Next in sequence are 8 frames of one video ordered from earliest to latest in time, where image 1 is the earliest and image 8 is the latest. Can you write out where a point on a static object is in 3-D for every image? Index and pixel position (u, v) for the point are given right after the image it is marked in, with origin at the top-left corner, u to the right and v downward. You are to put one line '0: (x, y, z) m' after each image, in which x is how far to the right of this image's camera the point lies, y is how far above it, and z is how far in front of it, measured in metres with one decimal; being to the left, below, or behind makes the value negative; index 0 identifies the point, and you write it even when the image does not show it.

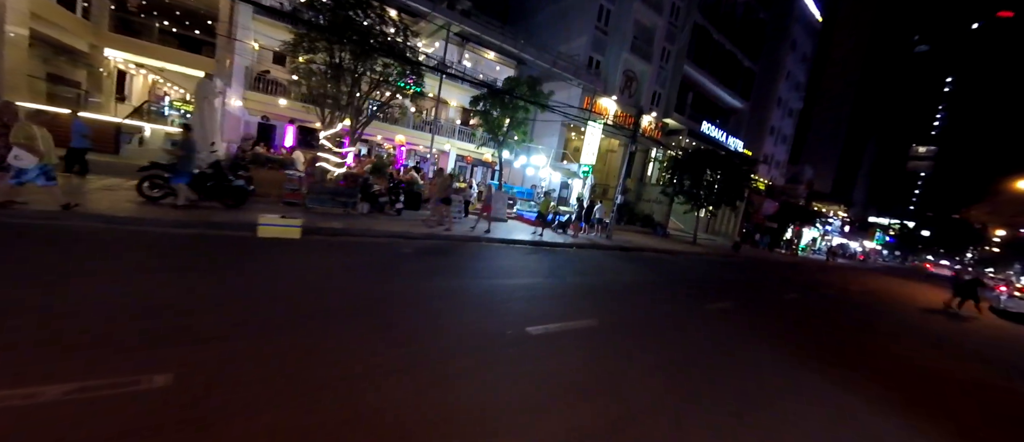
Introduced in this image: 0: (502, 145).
0: (-0.7, +3.4, +17.0) m
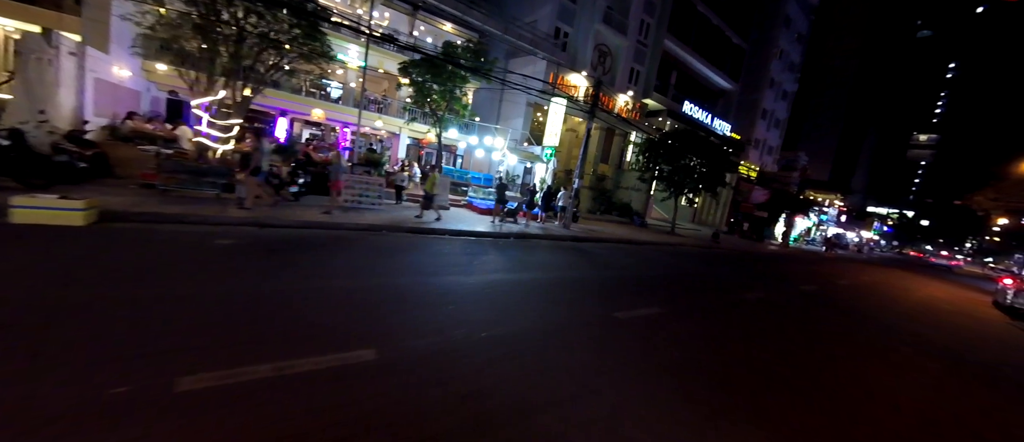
0: (-2.9, +3.9, +15.0) m
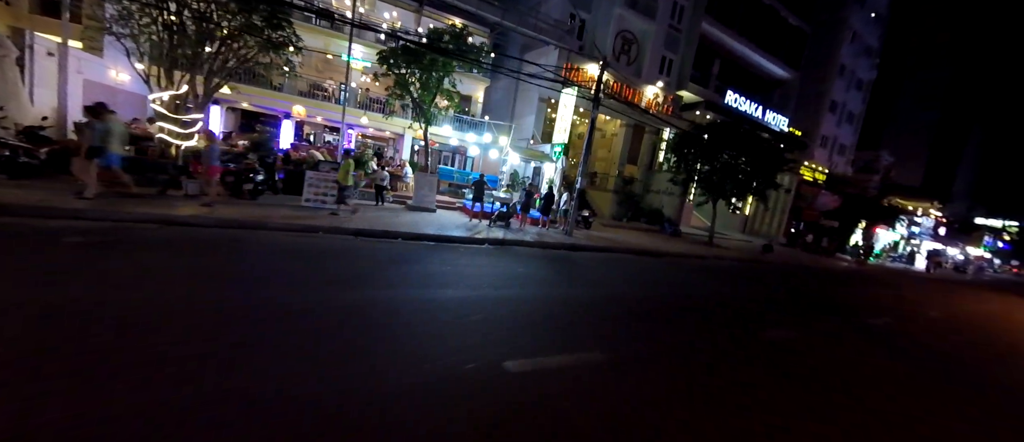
0: (-3.0, +3.7, +13.7) m
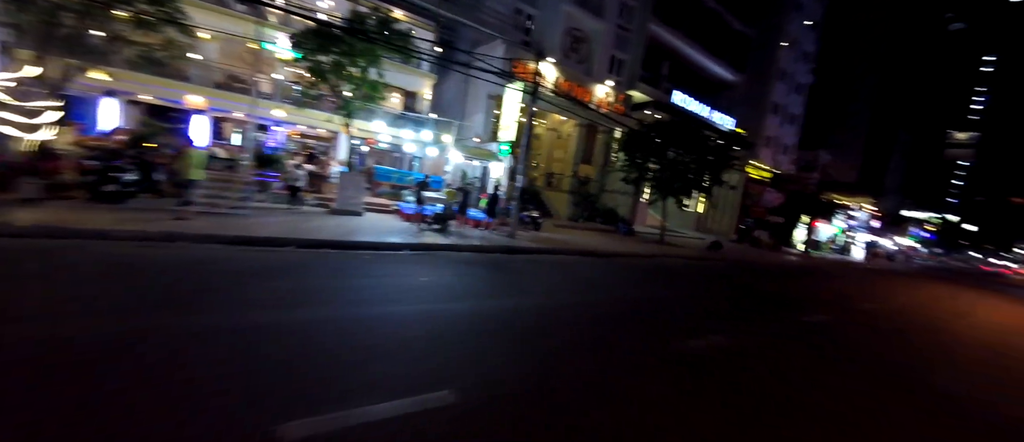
0: (-5.1, +3.6, +12.5) m
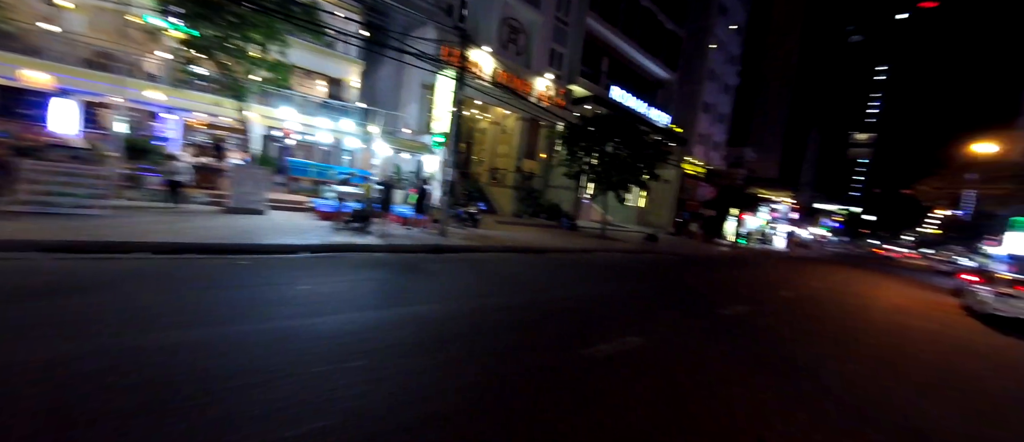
0: (-7.3, +3.6, +10.9) m
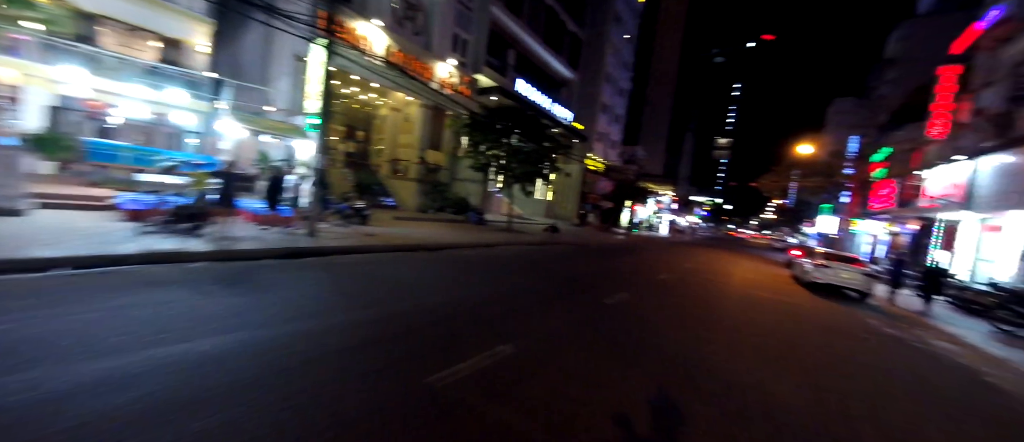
0: (-9.9, +3.5, +7.5) m
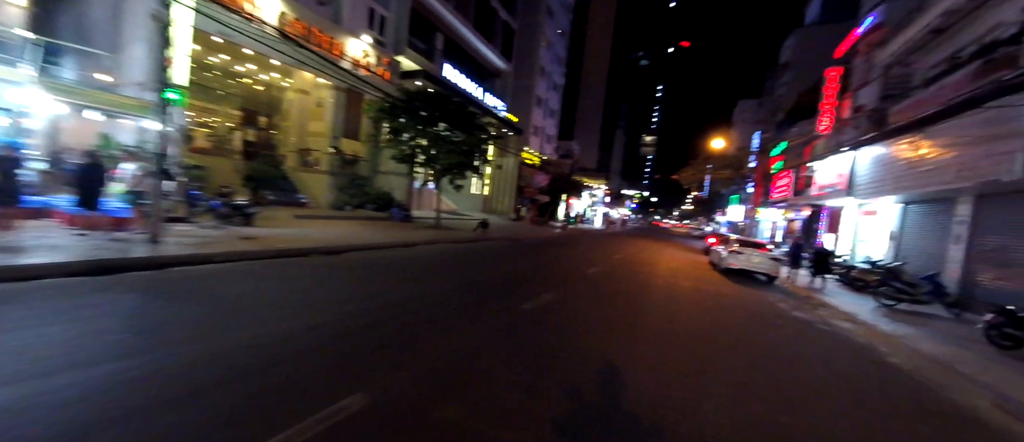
0: (-11.5, +3.3, +4.5) m
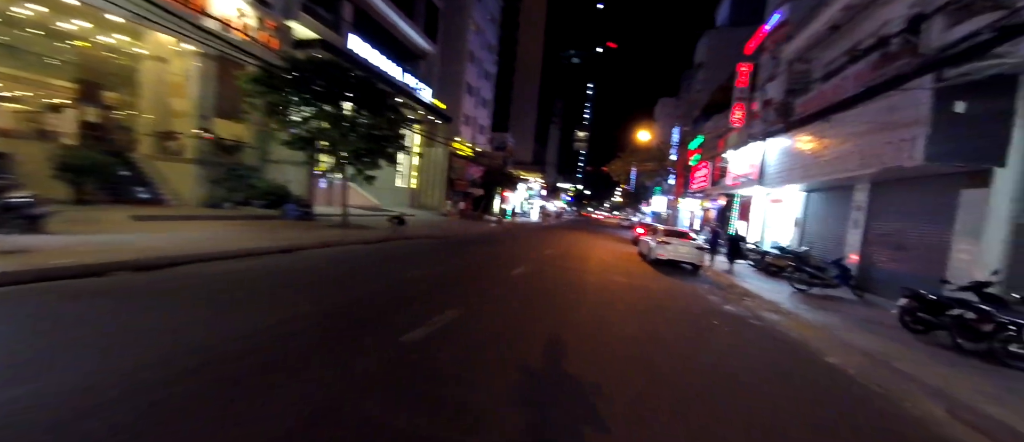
0: (-12.7, +3.0, +0.5) m
